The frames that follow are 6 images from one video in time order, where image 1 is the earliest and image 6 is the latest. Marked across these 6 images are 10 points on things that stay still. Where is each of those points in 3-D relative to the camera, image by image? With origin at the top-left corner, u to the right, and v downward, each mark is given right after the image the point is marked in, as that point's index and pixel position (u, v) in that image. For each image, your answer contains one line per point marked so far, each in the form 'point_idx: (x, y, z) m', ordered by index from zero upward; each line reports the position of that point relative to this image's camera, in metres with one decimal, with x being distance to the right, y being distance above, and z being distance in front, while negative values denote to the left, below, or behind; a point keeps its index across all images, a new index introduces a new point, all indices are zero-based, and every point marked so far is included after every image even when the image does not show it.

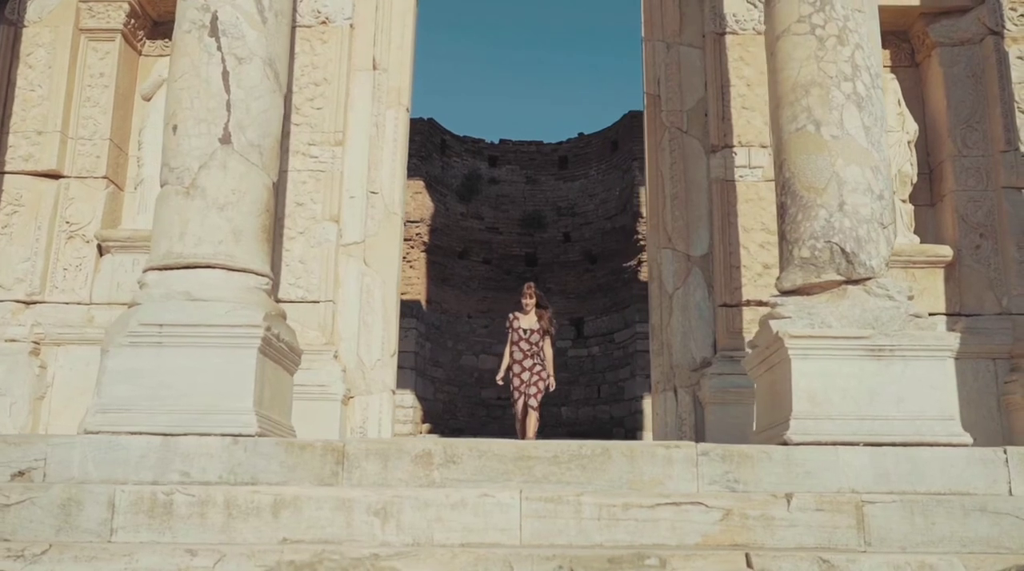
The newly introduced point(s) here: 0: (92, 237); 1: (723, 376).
0: (-3.2, +0.4, +7.7) m
1: (+1.5, -0.6, +7.0) m
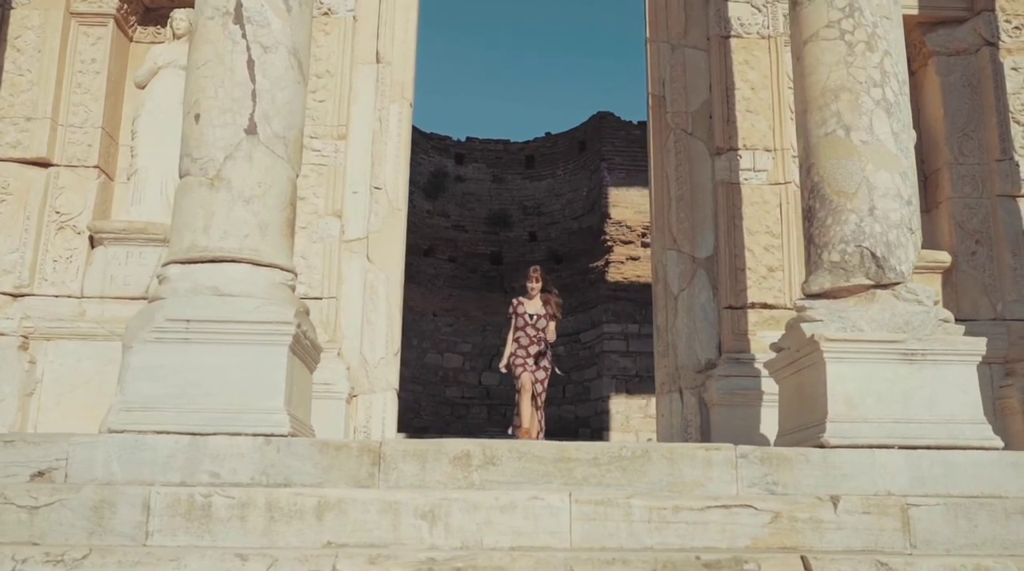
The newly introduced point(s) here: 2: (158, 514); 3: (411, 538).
0: (-3.1, +0.4, +7.4) m
1: (+1.5, -0.6, +7.1) m
2: (-1.5, -1.0, +4.3) m
3: (-0.4, -1.1, +4.3) m
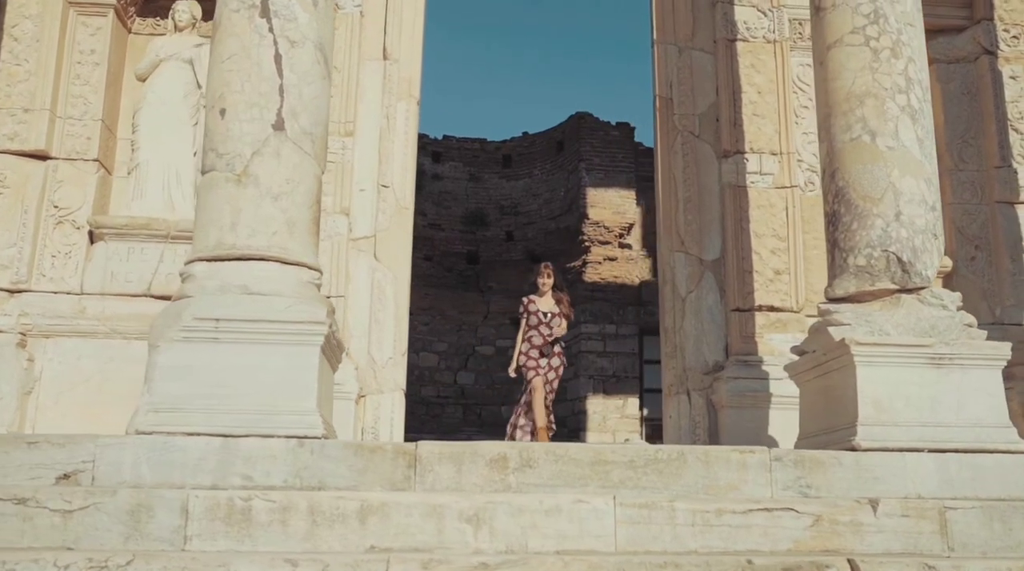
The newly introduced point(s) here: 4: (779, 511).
0: (-3.0, +0.4, +7.2) m
1: (+1.6, -0.7, +7.1) m
2: (-1.3, -1.0, +4.2) m
3: (-0.2, -1.1, +4.3) m
4: (+1.2, -1.0, +4.5) m
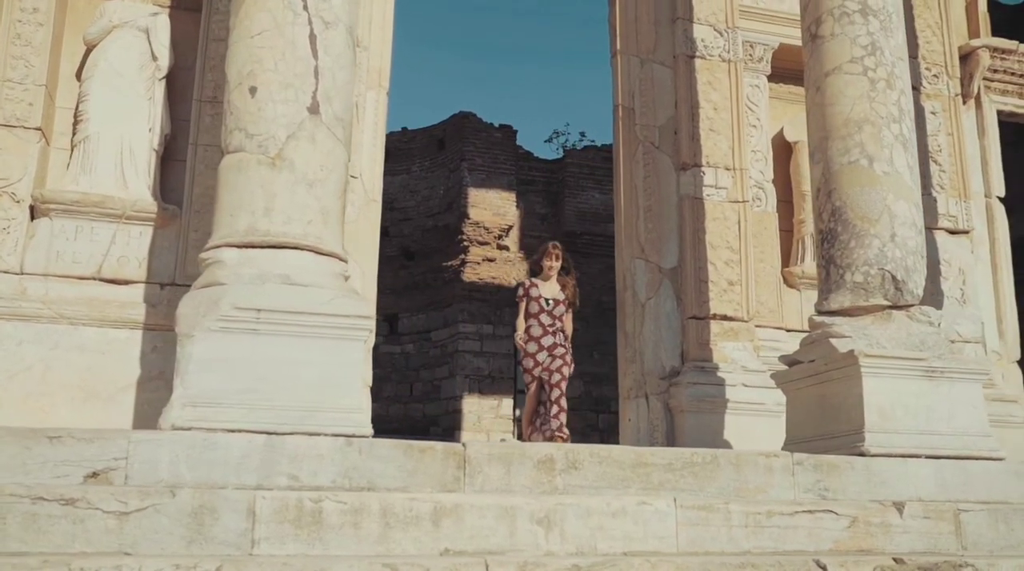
0: (-3.2, +0.6, +6.6) m
1: (+1.3, -0.7, +7.4) m
2: (-1.0, -0.9, +4.0) m
3: (+0.1, -1.1, +4.3) m
4: (+1.4, -1.0, +4.7) m
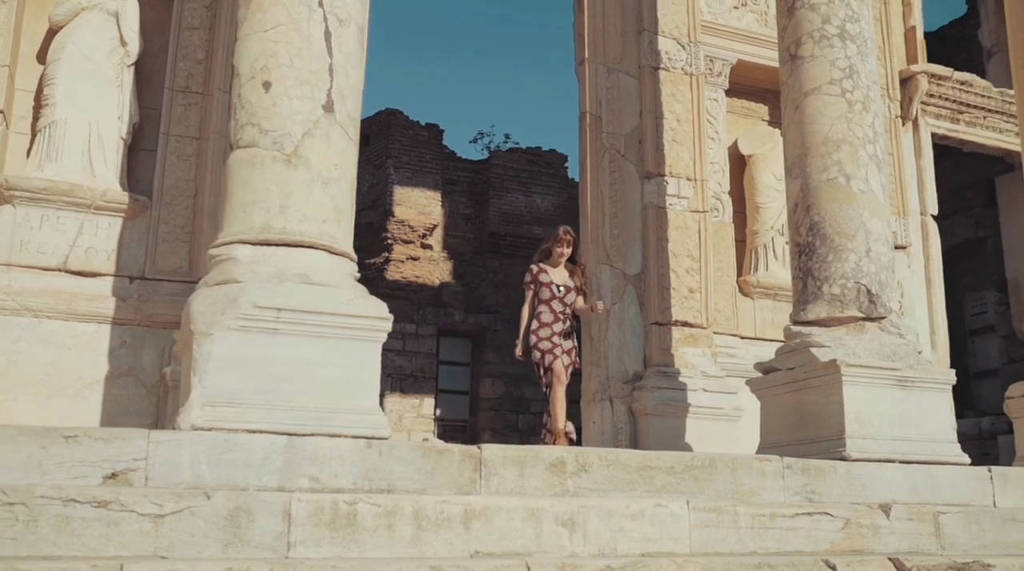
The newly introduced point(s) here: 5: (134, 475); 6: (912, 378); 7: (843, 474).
0: (-3.3, +0.6, +6.3) m
1: (+1.1, -0.8, +7.6) m
2: (-0.8, -0.9, +4.0) m
3: (+0.2, -1.1, +4.3) m
4: (+1.5, -1.1, +4.9) m
5: (-1.5, -0.8, +4.1) m
6: (+2.3, -0.5, +6.0) m
7: (+1.8, -1.0, +5.5) m
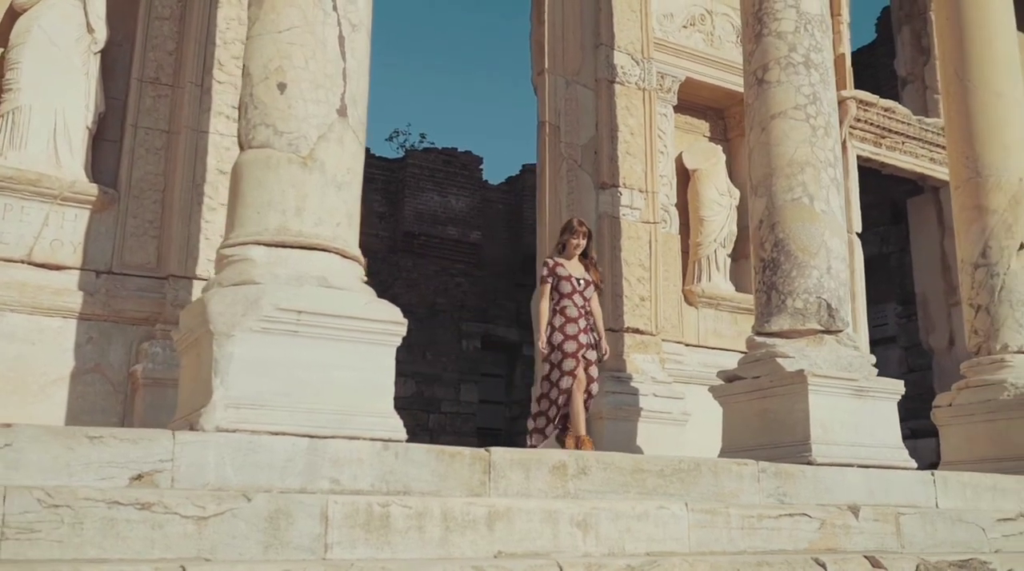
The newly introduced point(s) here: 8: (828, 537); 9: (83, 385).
0: (-3.4, +0.7, +6.1) m
1: (+0.8, -0.8, +7.8) m
2: (-0.7, -0.9, +4.0) m
3: (+0.3, -1.1, +4.5) m
4: (+1.5, -1.2, +5.3) m
5: (-1.4, -0.8, +4.1) m
6: (+2.2, -0.6, +6.4) m
7: (+1.7, -1.1, +5.8) m
8: (+1.6, -1.3, +5.3) m
9: (-2.6, -0.6, +6.2) m
